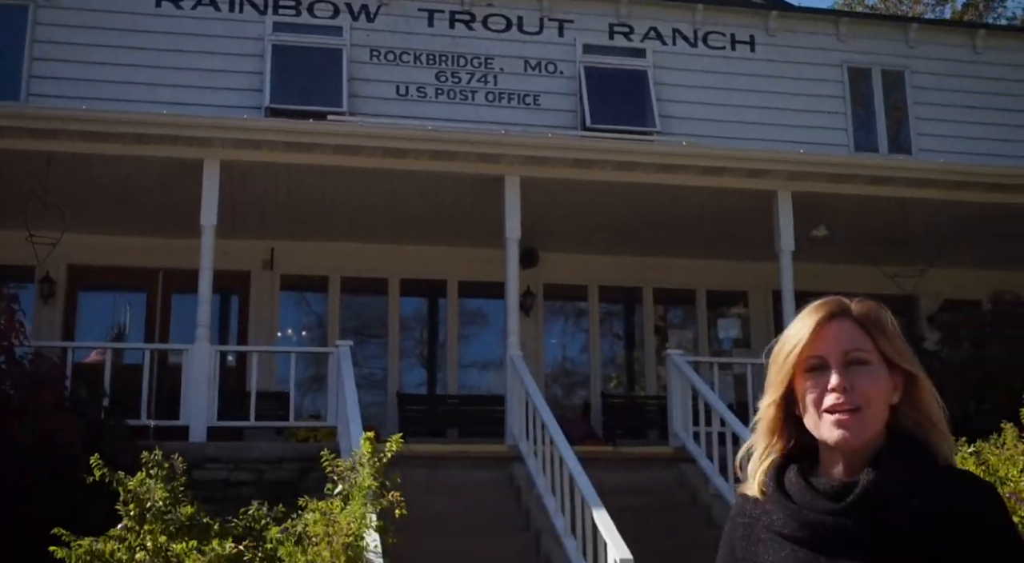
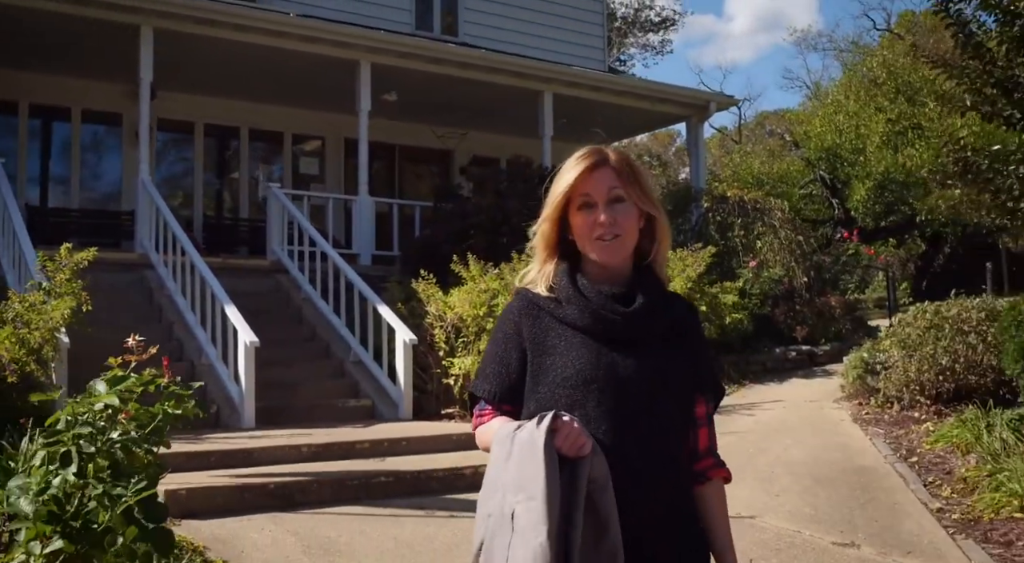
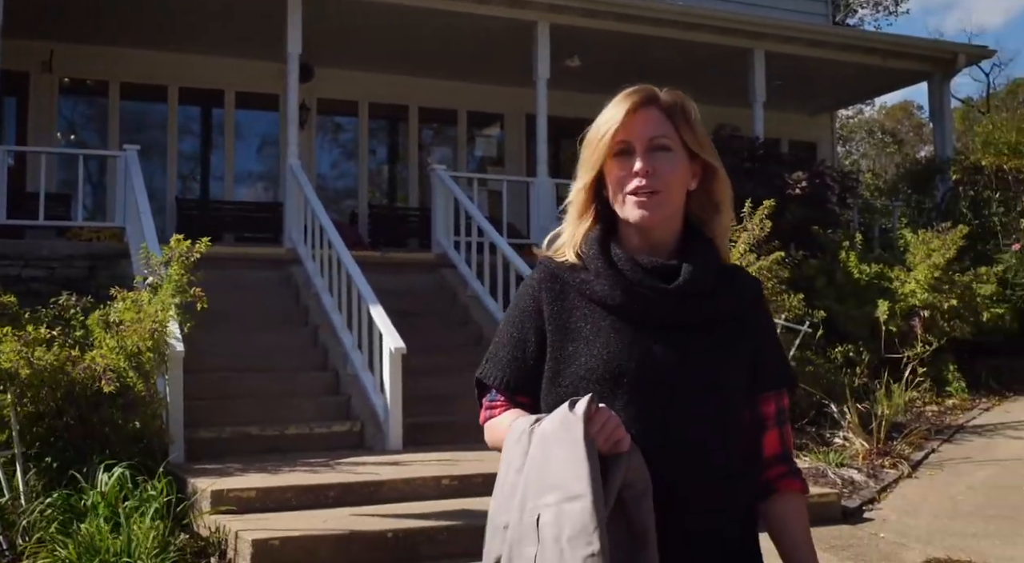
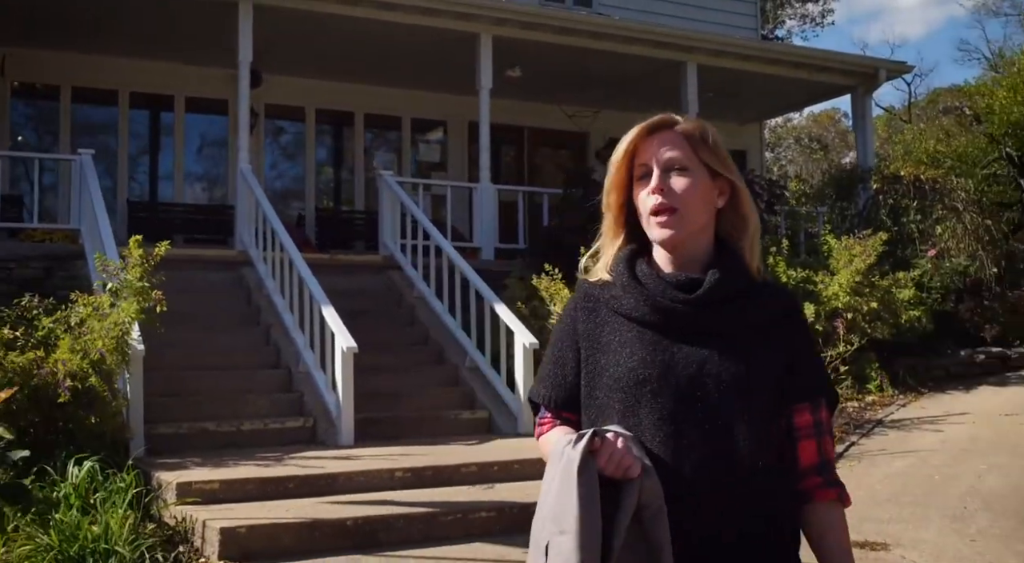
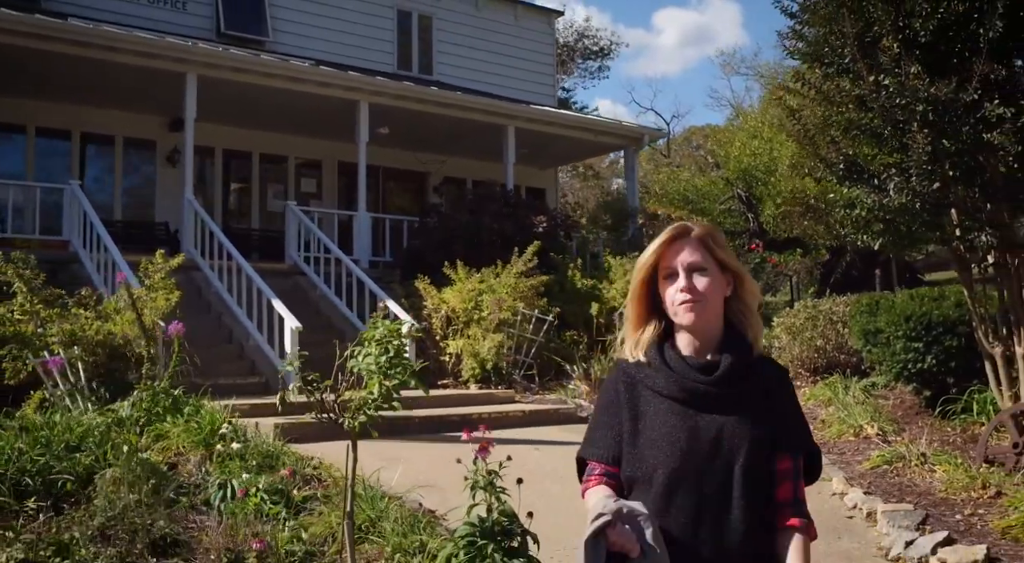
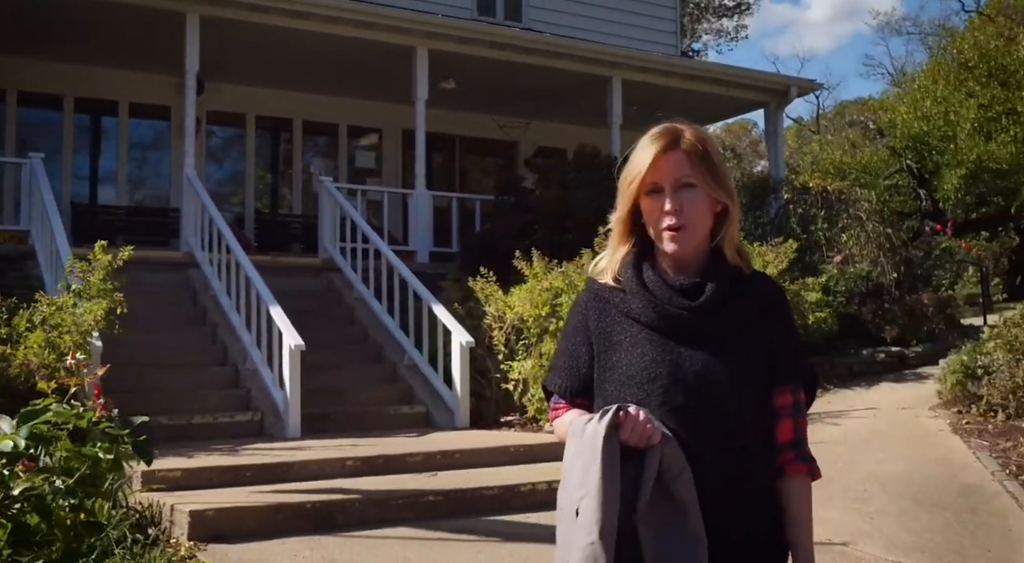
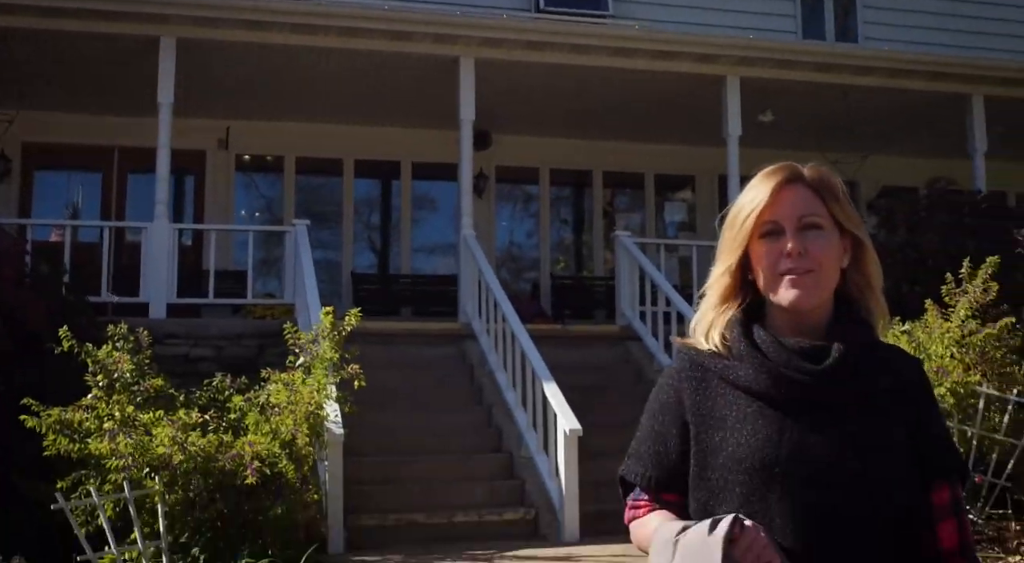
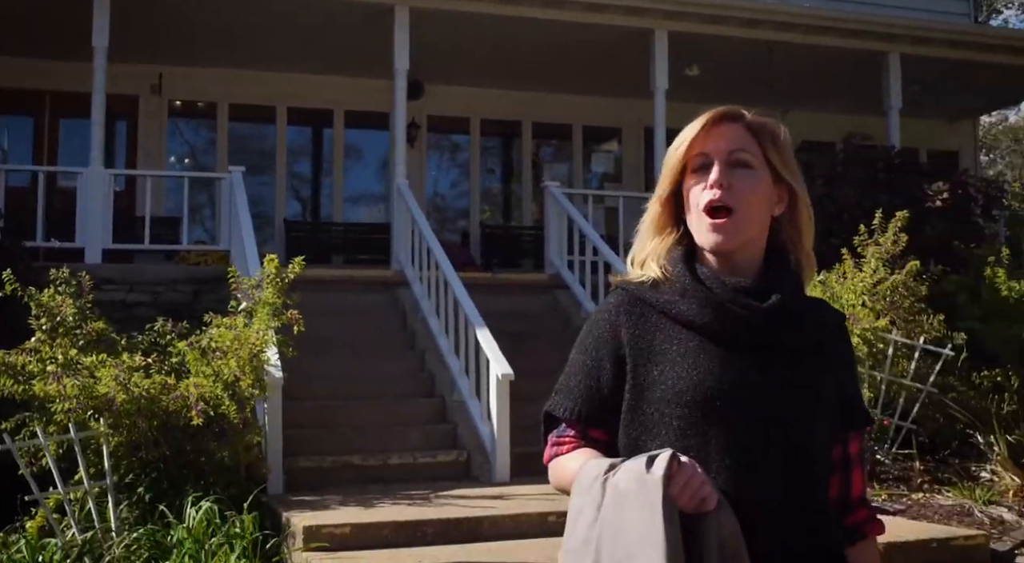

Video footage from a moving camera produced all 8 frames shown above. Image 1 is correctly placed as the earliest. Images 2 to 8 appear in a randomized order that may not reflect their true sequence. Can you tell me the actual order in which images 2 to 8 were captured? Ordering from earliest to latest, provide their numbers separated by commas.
7, 8, 3, 4, 6, 2, 5
